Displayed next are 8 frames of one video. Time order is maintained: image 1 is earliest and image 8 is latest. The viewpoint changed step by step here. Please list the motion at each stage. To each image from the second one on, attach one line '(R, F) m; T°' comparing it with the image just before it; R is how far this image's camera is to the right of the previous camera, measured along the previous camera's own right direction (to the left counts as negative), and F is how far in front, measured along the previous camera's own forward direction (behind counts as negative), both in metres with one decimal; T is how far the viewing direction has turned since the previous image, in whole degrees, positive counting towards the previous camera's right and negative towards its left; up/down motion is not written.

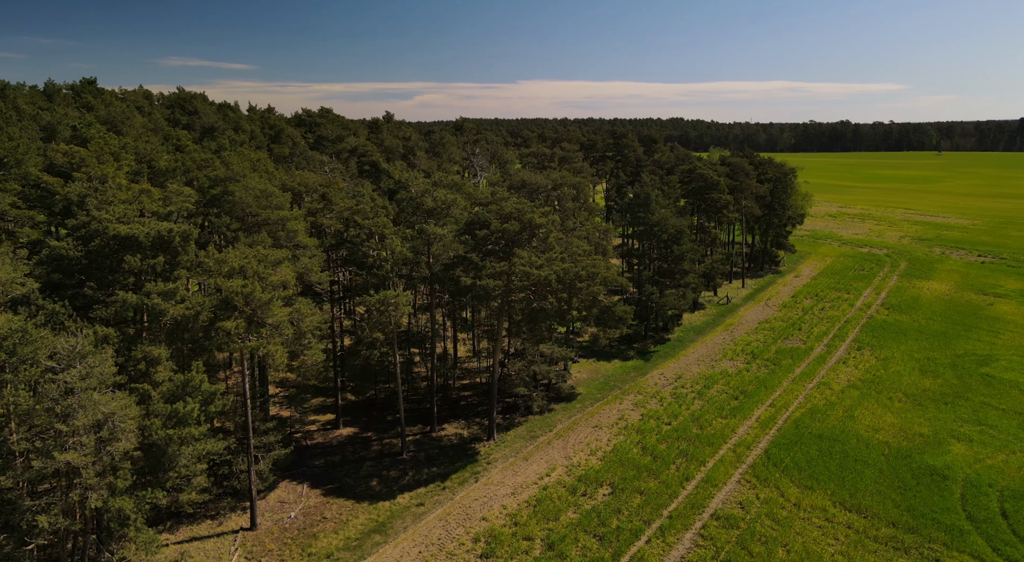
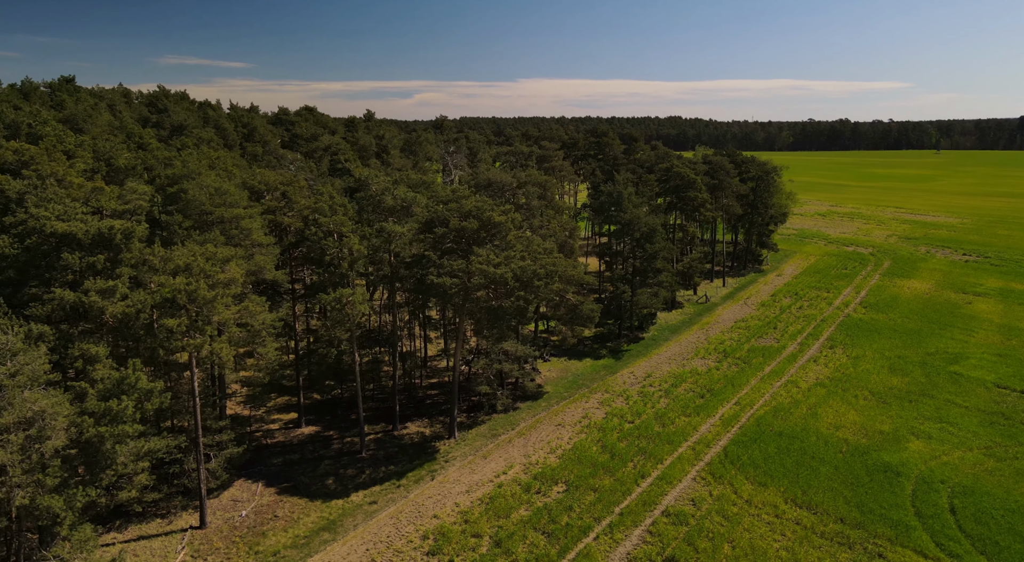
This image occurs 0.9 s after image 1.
(+1.6, -0.3) m; +1°
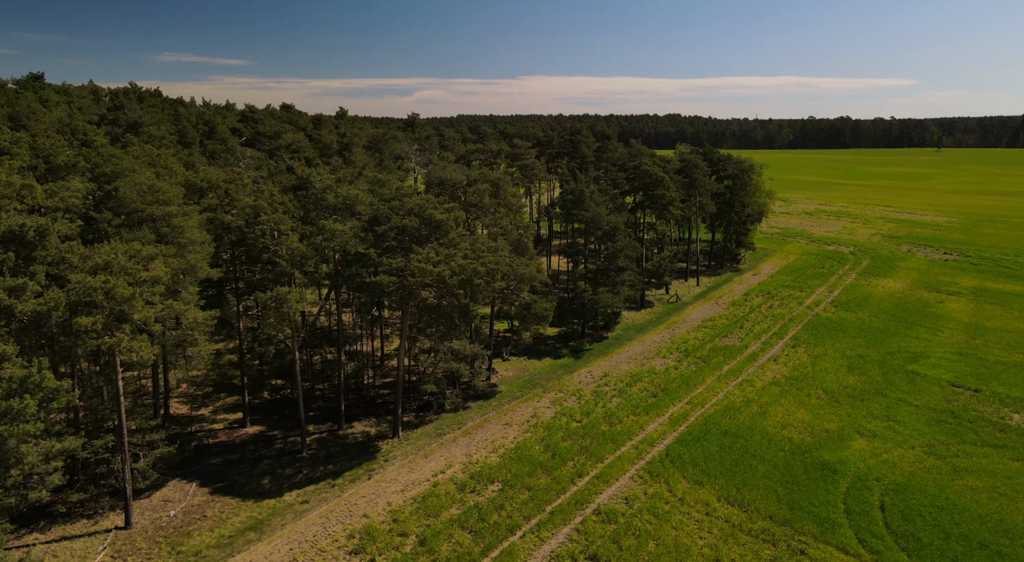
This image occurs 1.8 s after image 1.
(+2.4, -0.3) m; +1°
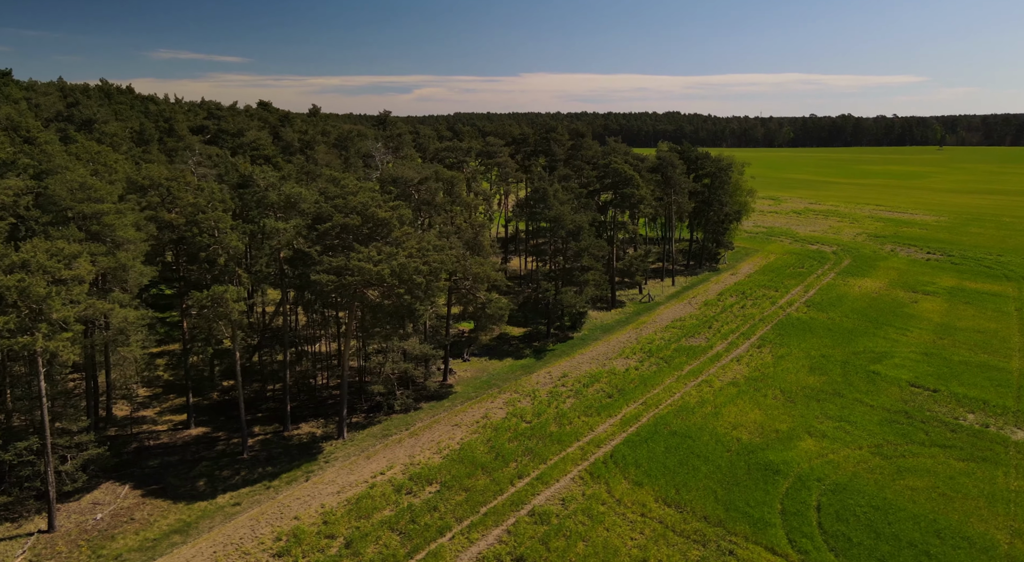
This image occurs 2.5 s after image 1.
(+2.3, -0.1) m; +1°
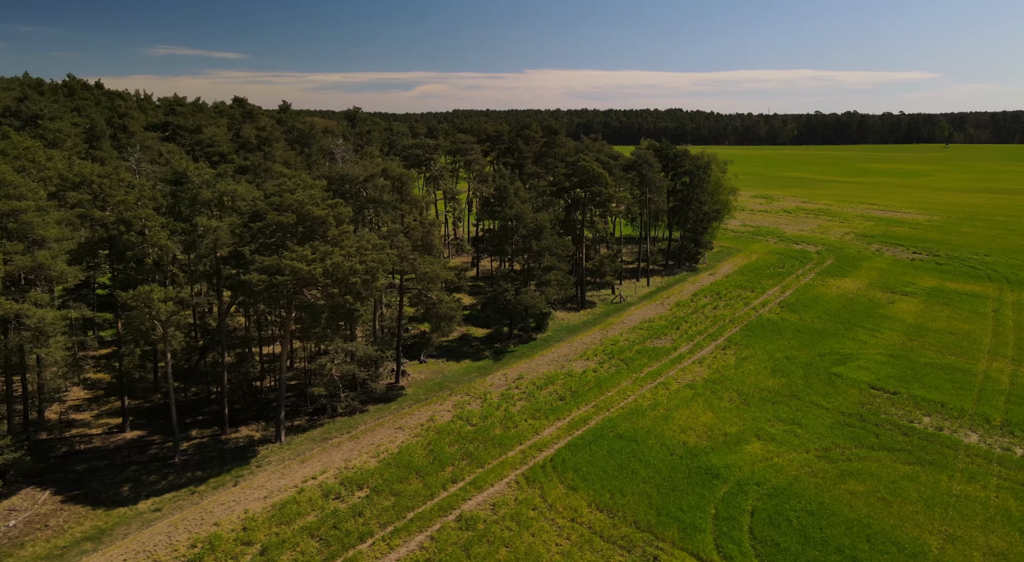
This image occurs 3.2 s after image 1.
(+2.7, +0.2) m; 0°
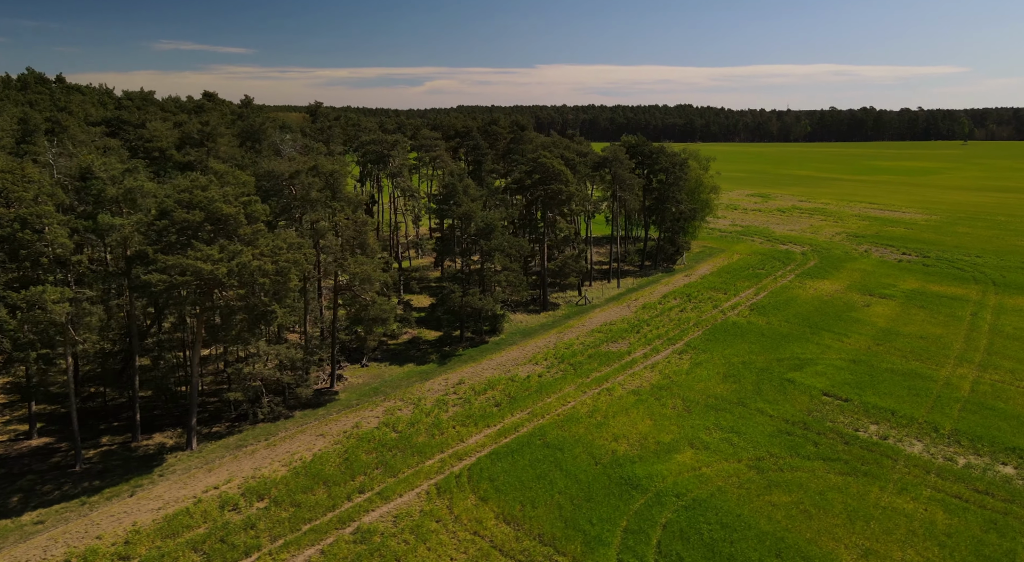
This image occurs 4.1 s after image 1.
(+3.9, +0.6) m; 0°
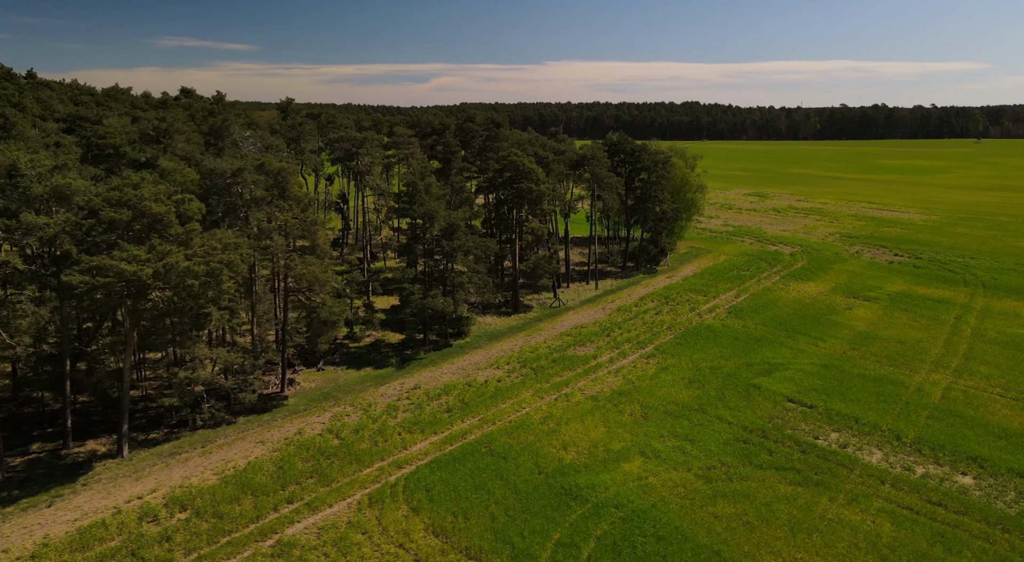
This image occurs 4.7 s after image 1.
(+2.8, +0.6) m; 0°
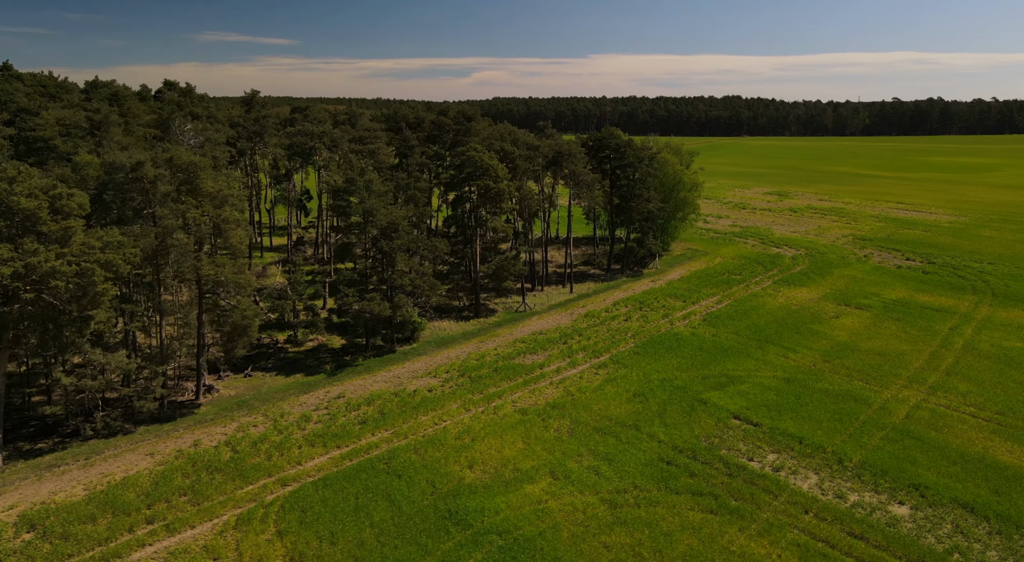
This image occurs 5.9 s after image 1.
(+6.1, +1.4) m; -2°
